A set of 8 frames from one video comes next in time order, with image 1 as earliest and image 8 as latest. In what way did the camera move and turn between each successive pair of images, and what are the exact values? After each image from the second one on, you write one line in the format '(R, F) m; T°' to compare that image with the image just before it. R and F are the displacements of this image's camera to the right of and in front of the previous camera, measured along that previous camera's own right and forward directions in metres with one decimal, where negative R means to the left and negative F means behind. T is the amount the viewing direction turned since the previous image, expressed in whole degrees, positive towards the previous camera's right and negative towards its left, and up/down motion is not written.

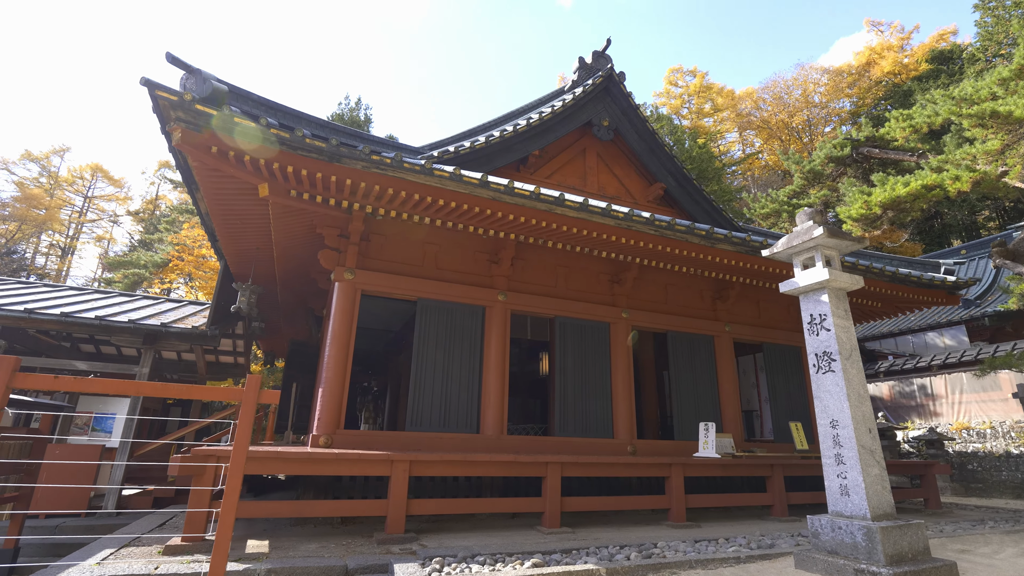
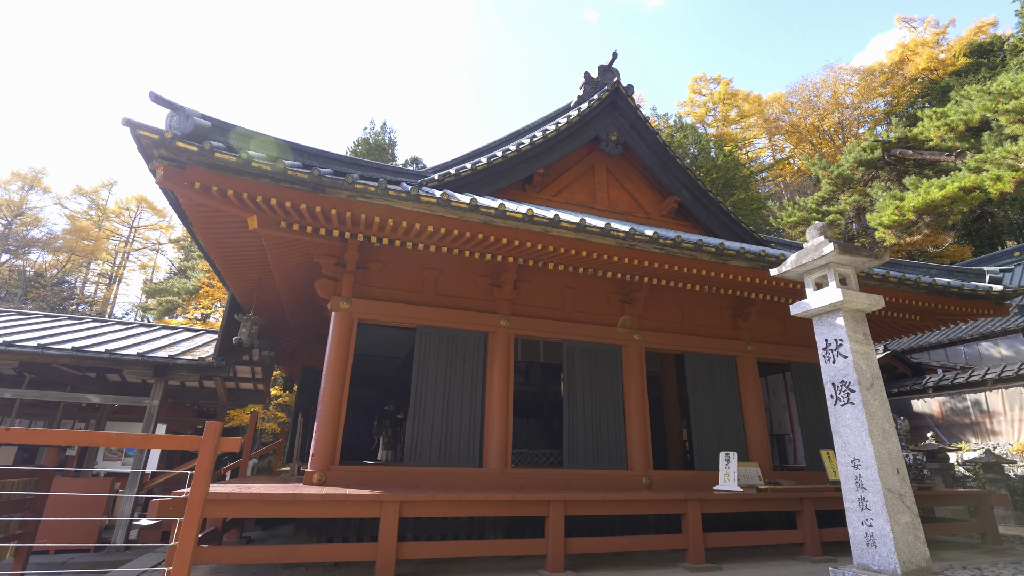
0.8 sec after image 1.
(+0.3, +0.2) m; -3°
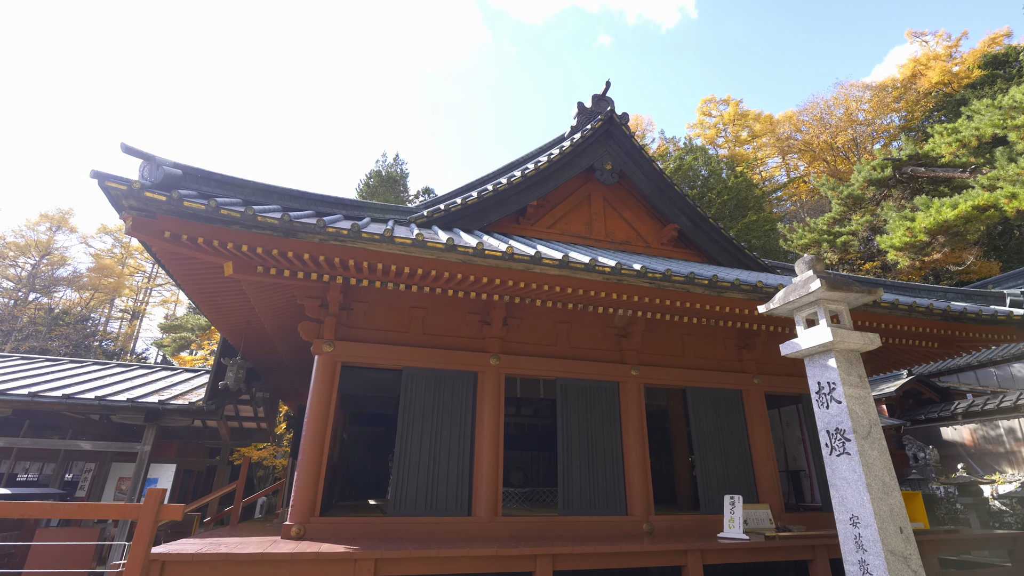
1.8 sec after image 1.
(+0.3, +0.2) m; -2°
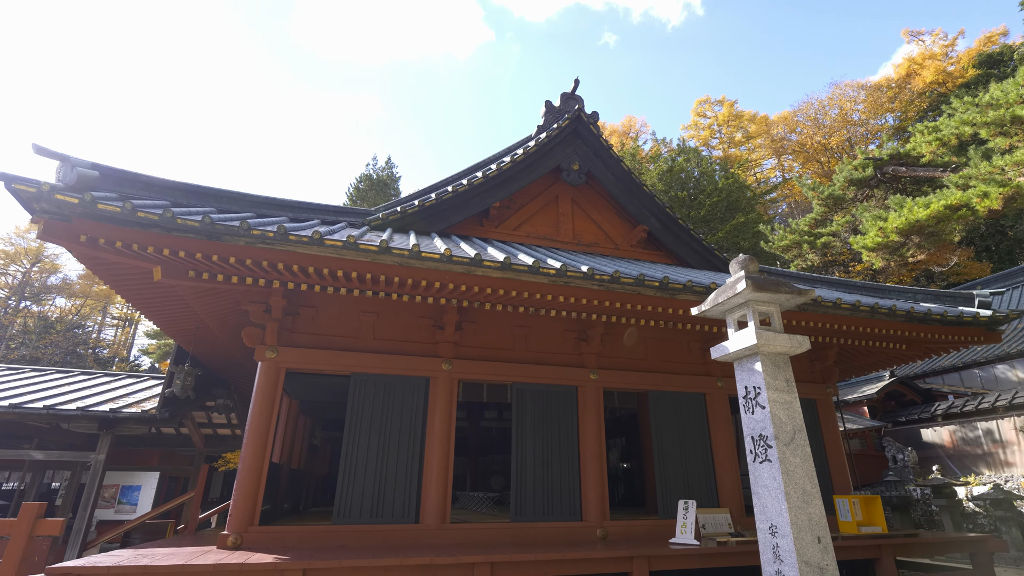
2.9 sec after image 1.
(+0.5, +0.1) m; 0°
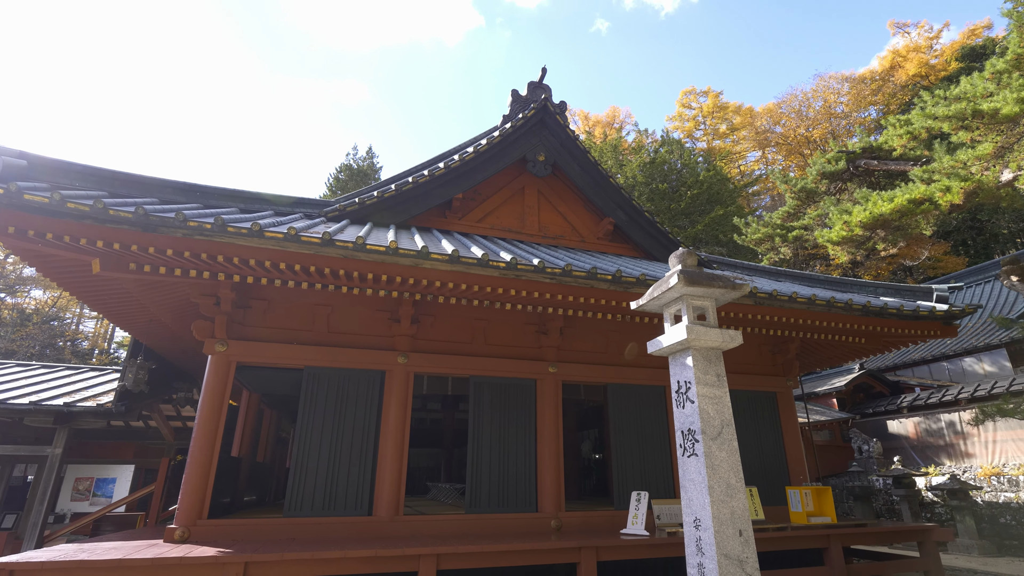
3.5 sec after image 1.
(+0.3, 0.0) m; +1°
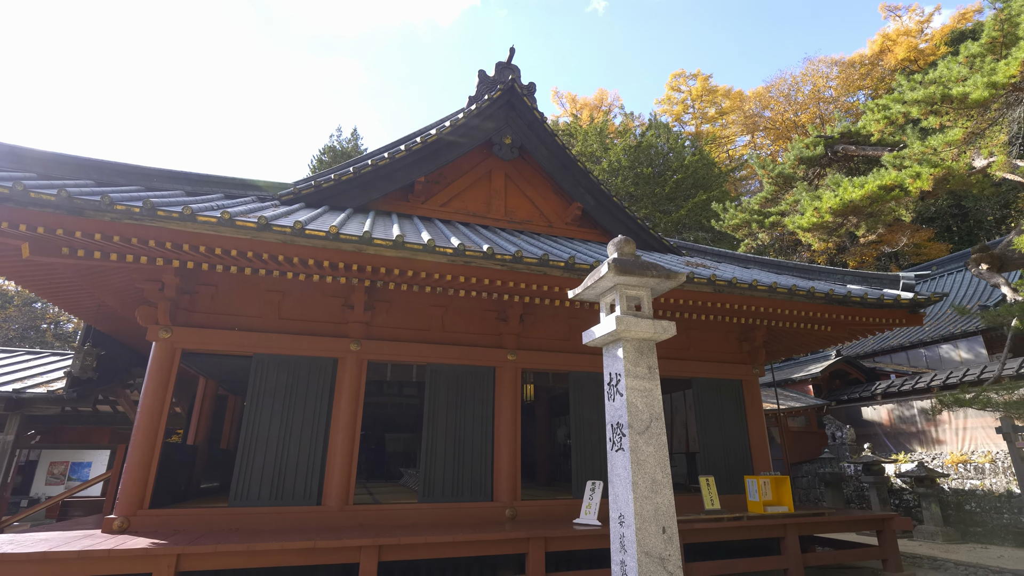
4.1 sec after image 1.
(+0.4, +0.1) m; +1°
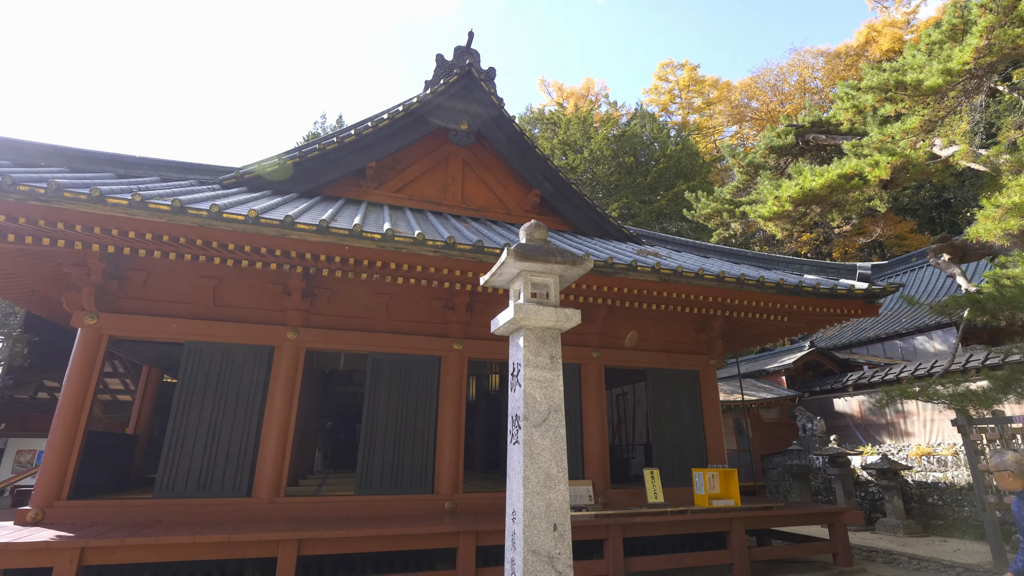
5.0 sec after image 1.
(+0.5, +0.1) m; 0°
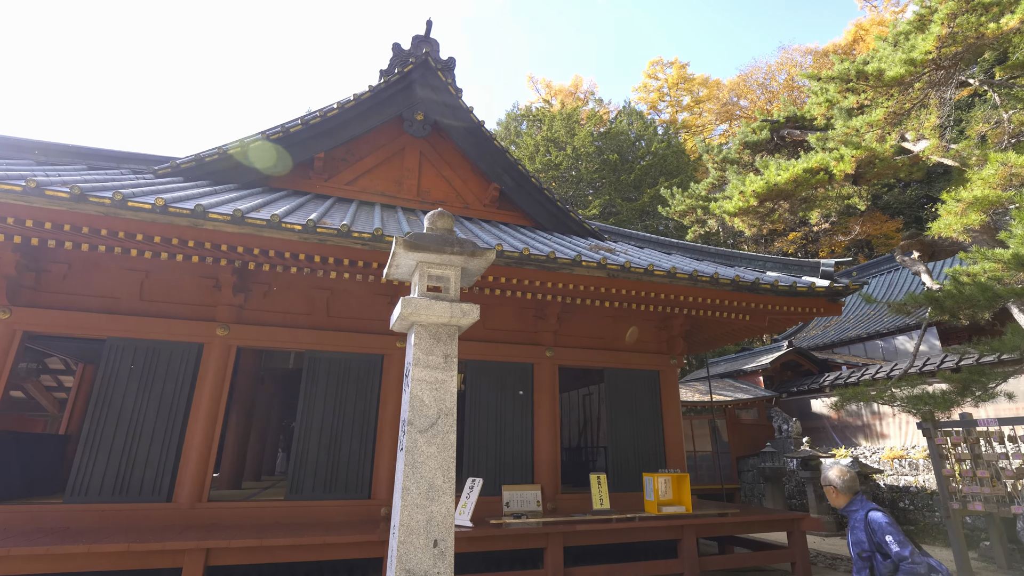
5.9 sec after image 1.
(+0.5, +0.2) m; 0°
